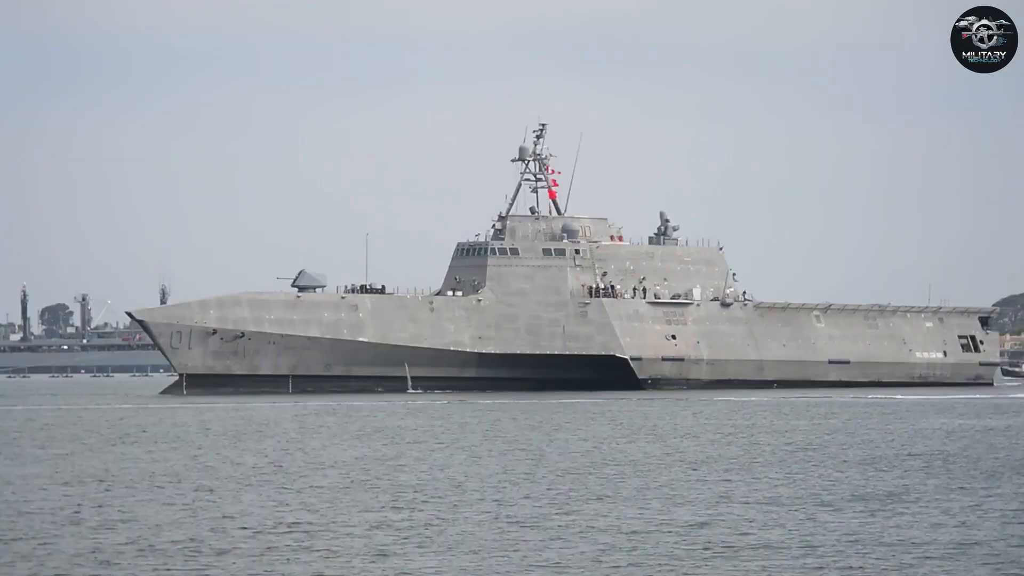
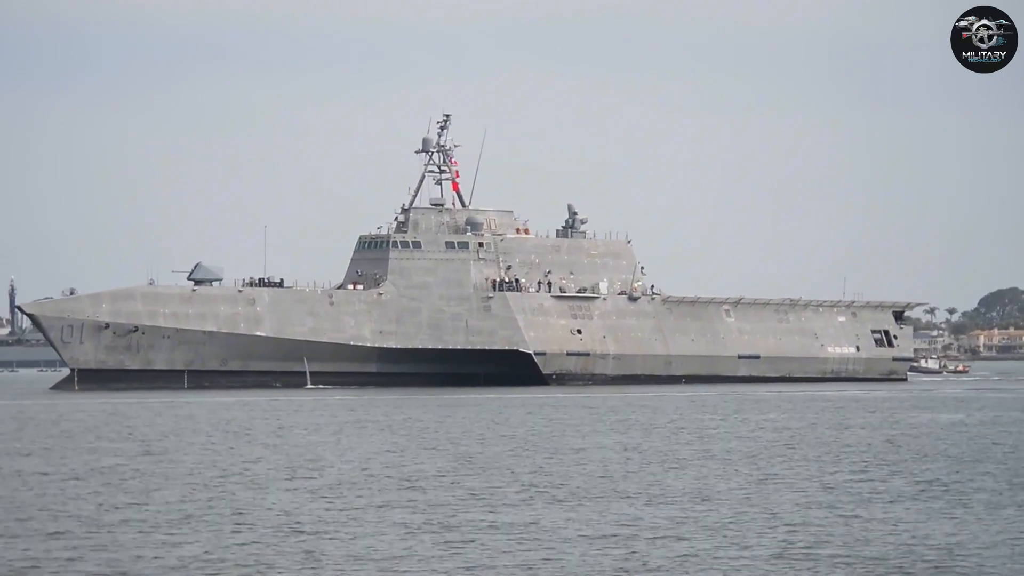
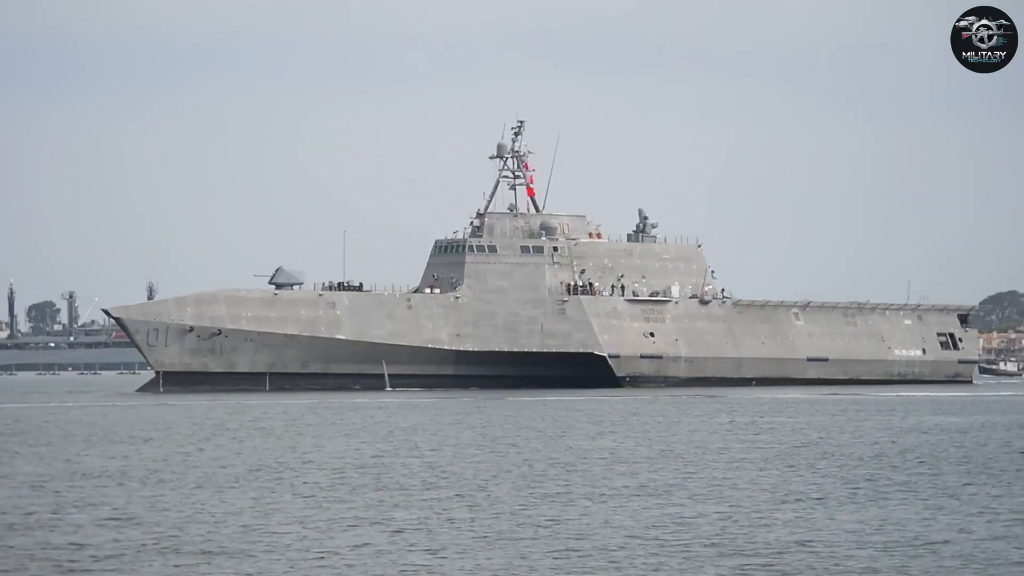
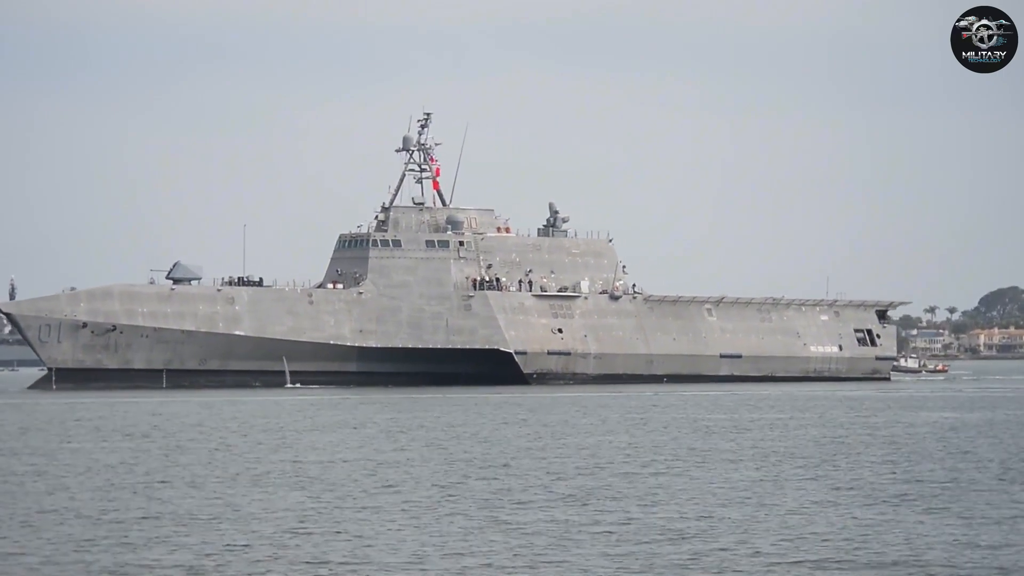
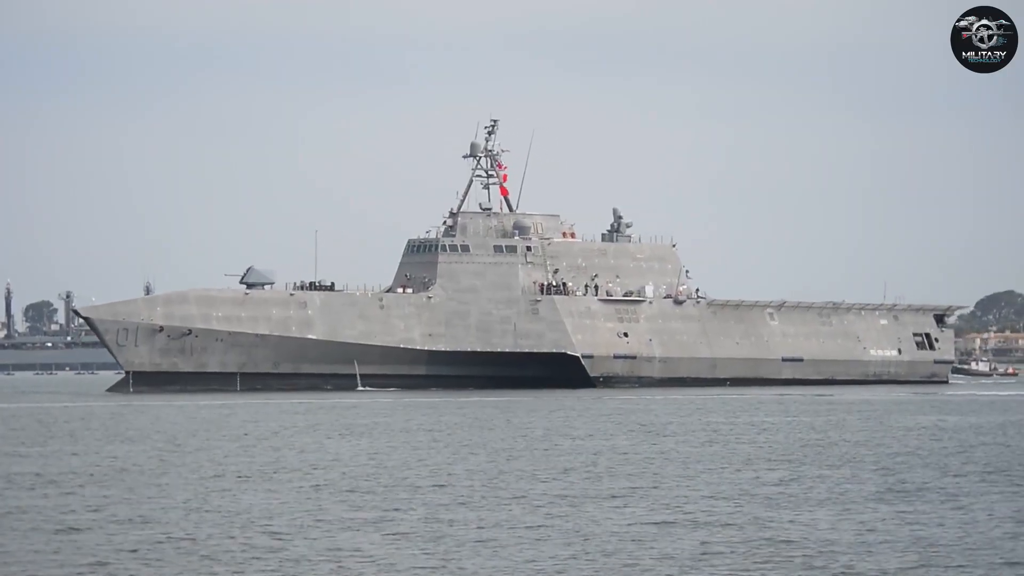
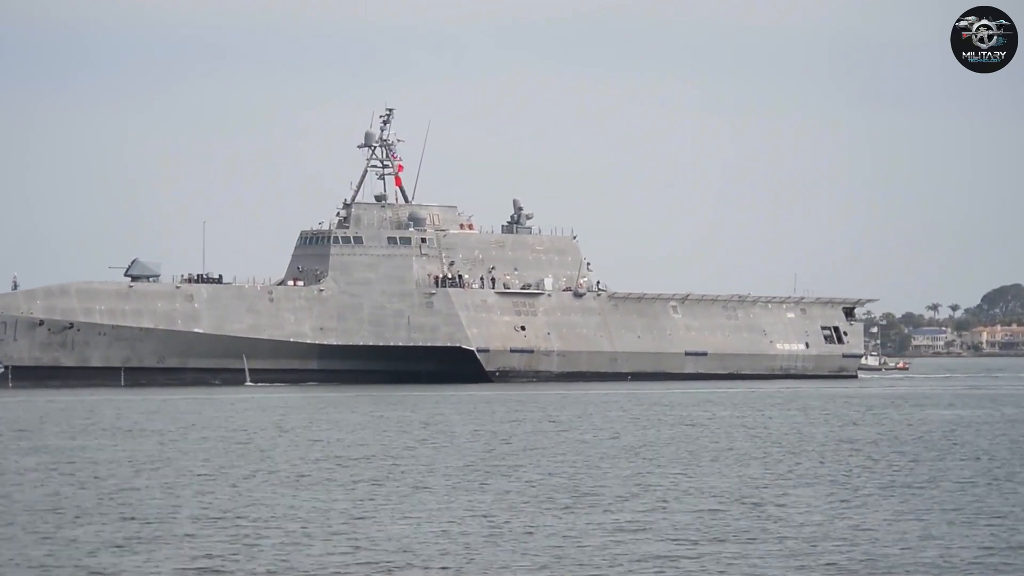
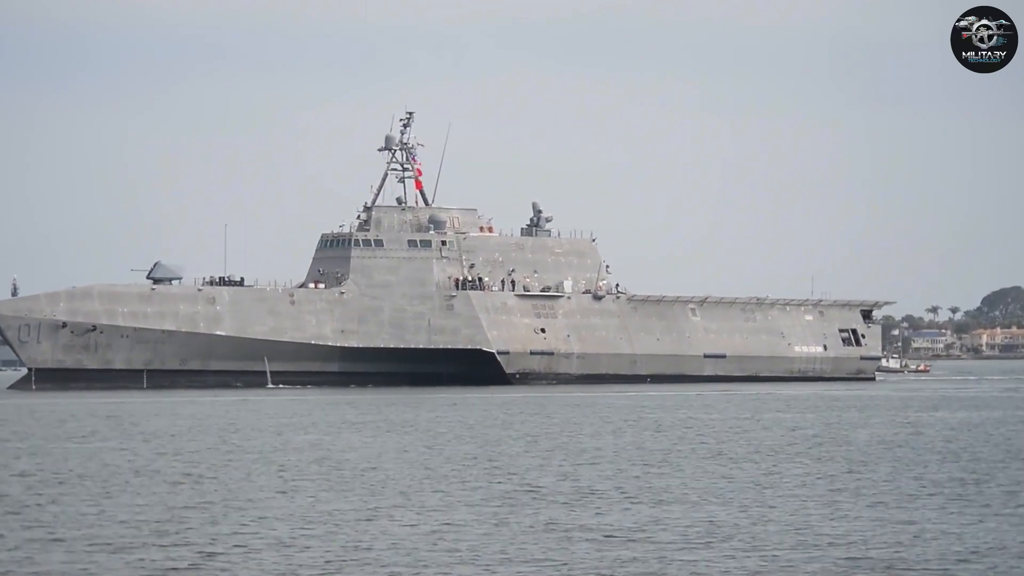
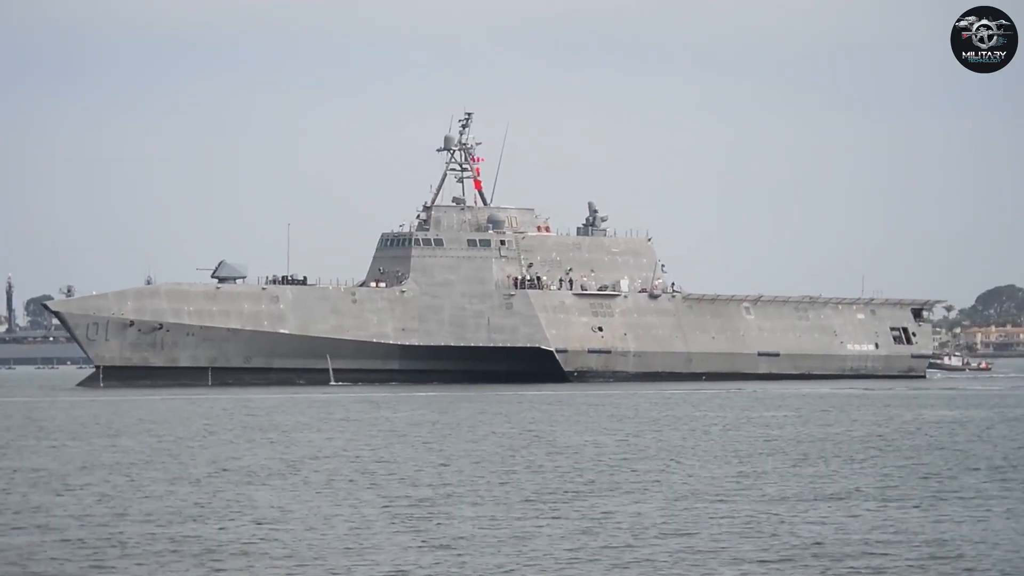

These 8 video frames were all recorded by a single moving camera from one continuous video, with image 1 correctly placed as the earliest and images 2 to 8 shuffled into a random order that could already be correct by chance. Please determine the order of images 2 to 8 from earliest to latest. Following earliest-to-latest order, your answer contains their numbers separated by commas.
3, 5, 8, 2, 4, 7, 6
